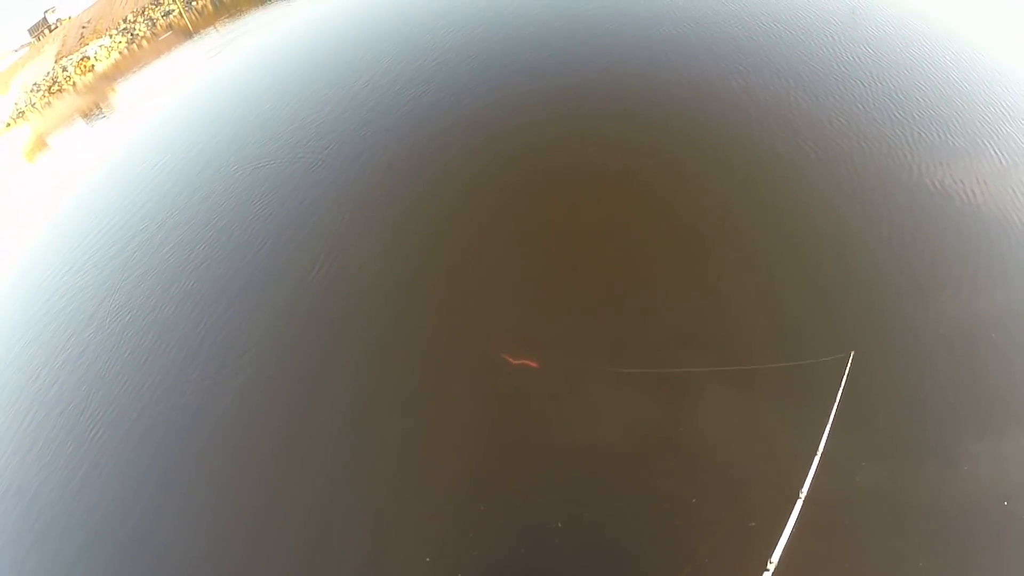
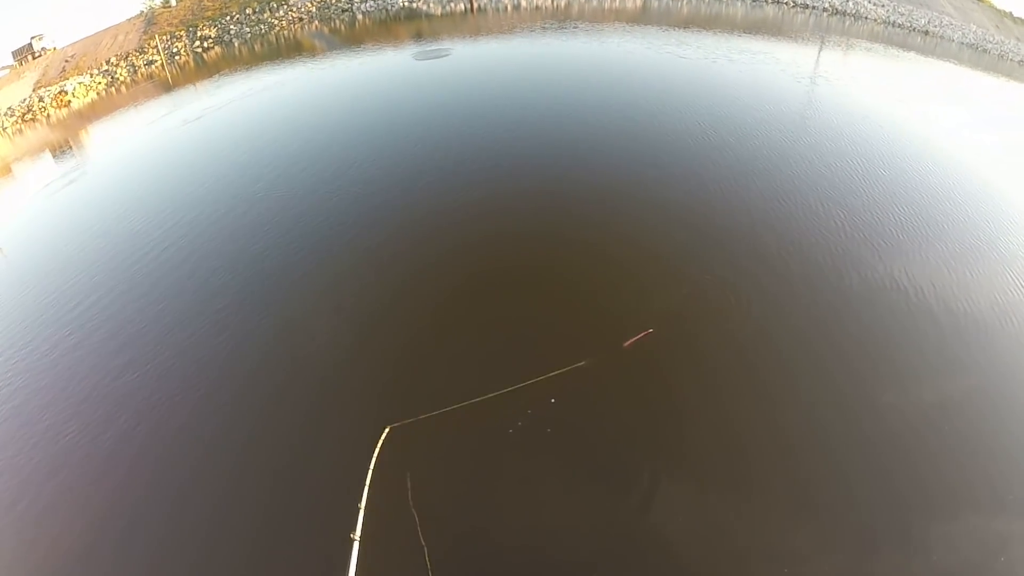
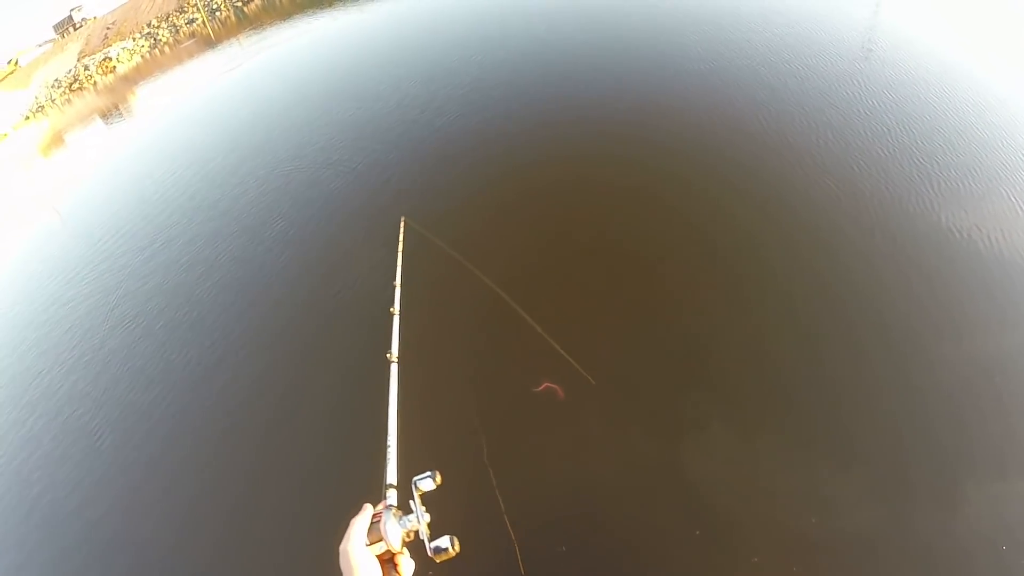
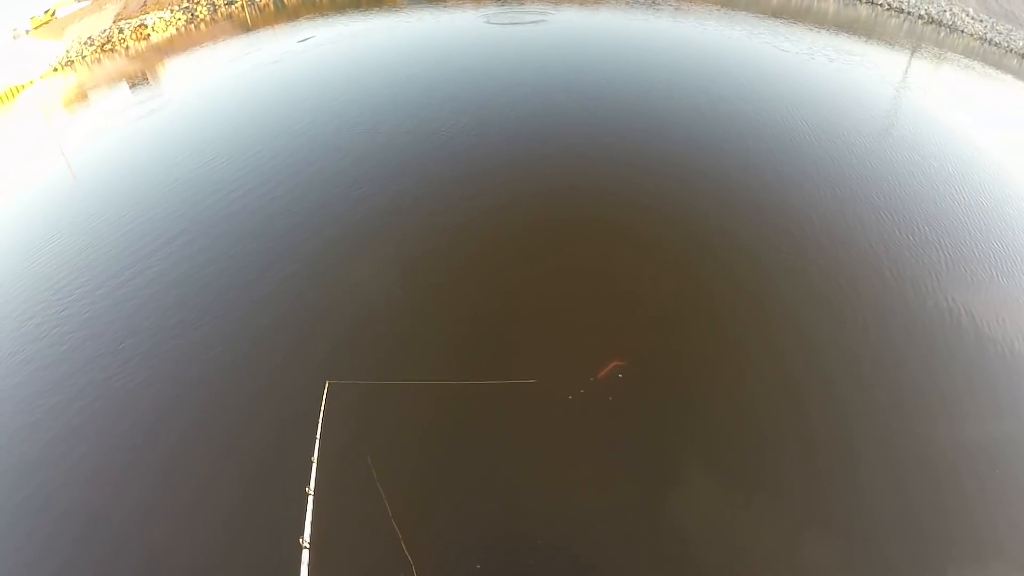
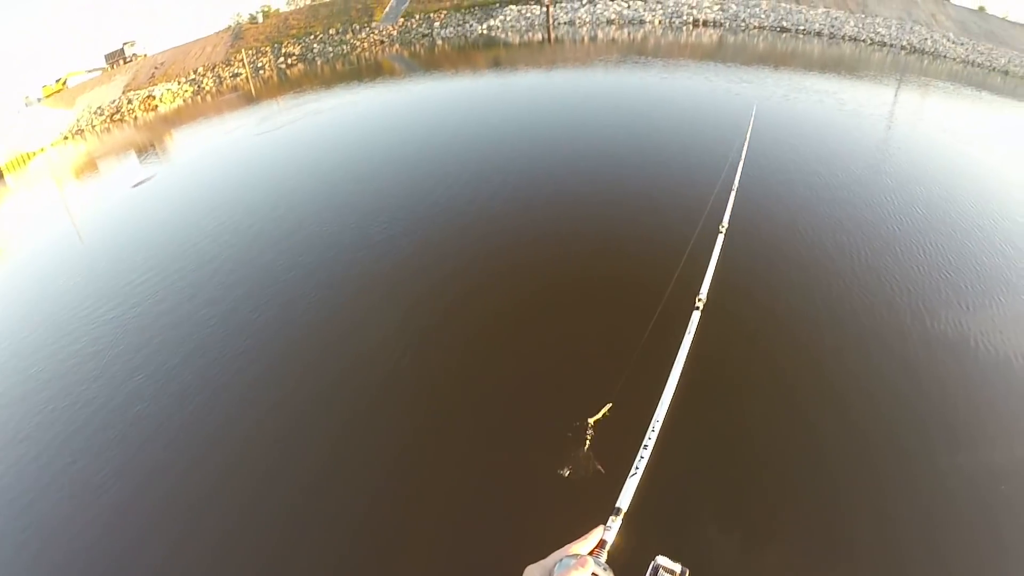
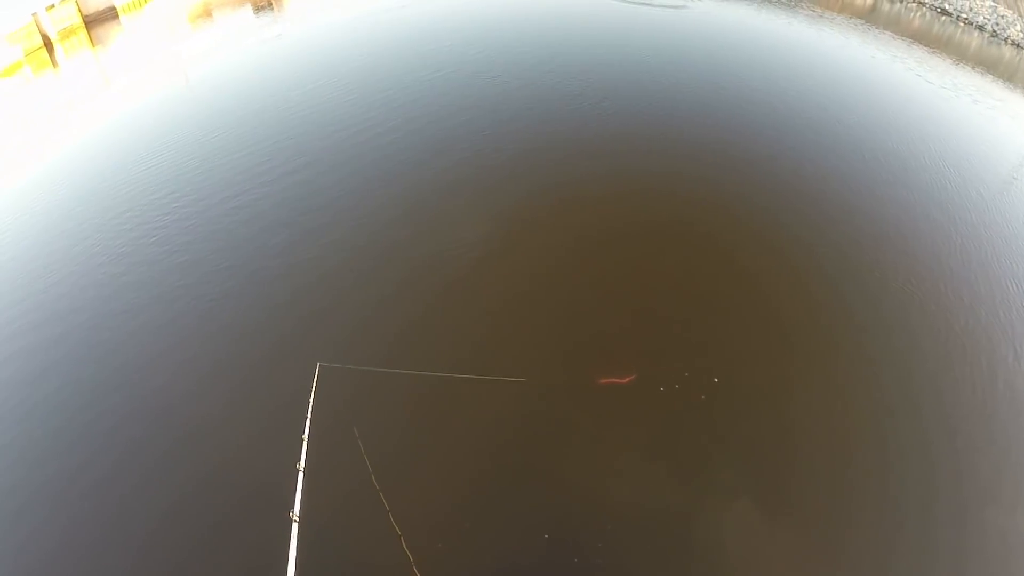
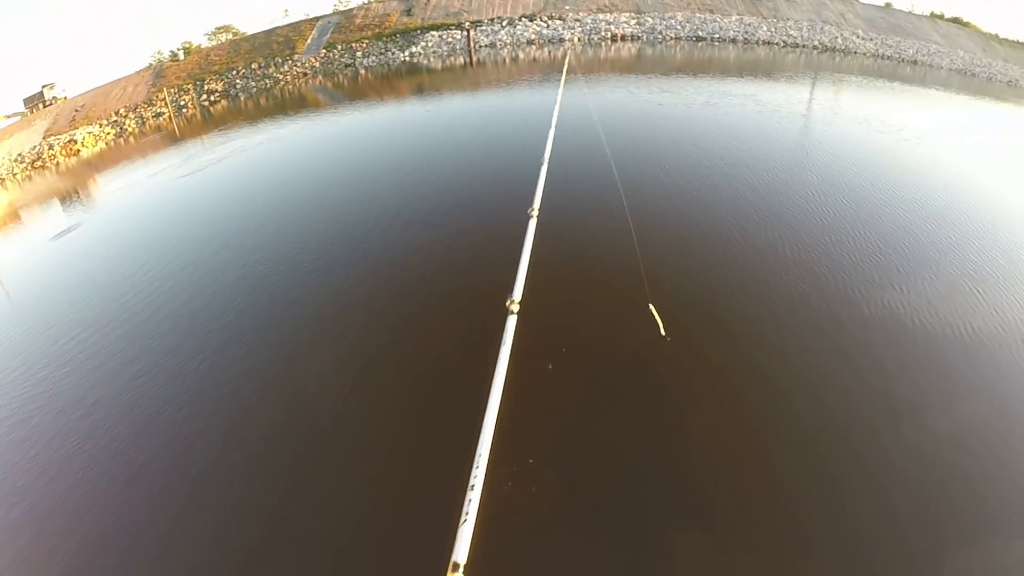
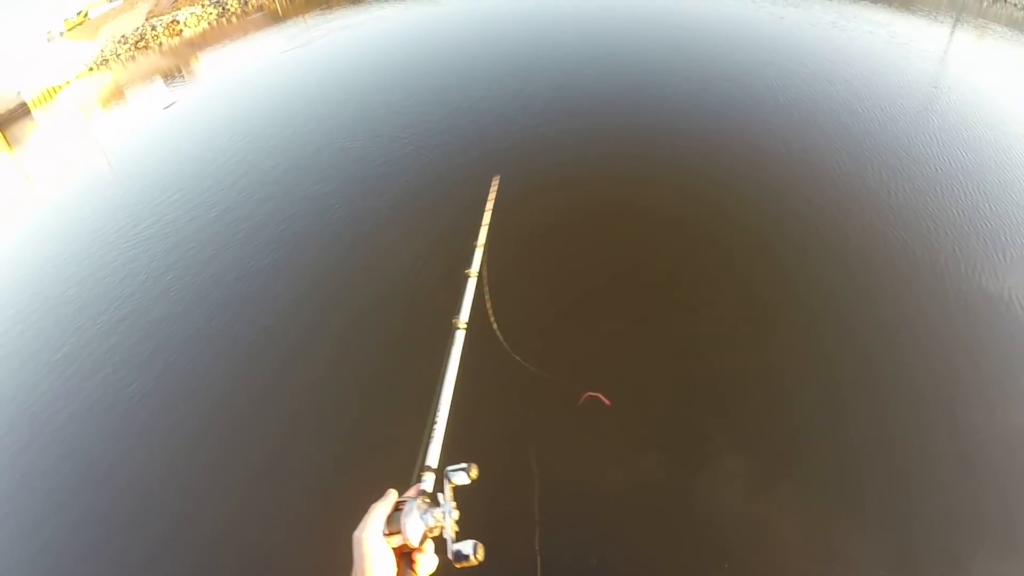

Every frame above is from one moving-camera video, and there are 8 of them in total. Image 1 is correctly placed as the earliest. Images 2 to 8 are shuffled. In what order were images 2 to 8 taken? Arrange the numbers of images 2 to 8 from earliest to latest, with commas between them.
3, 8, 5, 7, 2, 4, 6
